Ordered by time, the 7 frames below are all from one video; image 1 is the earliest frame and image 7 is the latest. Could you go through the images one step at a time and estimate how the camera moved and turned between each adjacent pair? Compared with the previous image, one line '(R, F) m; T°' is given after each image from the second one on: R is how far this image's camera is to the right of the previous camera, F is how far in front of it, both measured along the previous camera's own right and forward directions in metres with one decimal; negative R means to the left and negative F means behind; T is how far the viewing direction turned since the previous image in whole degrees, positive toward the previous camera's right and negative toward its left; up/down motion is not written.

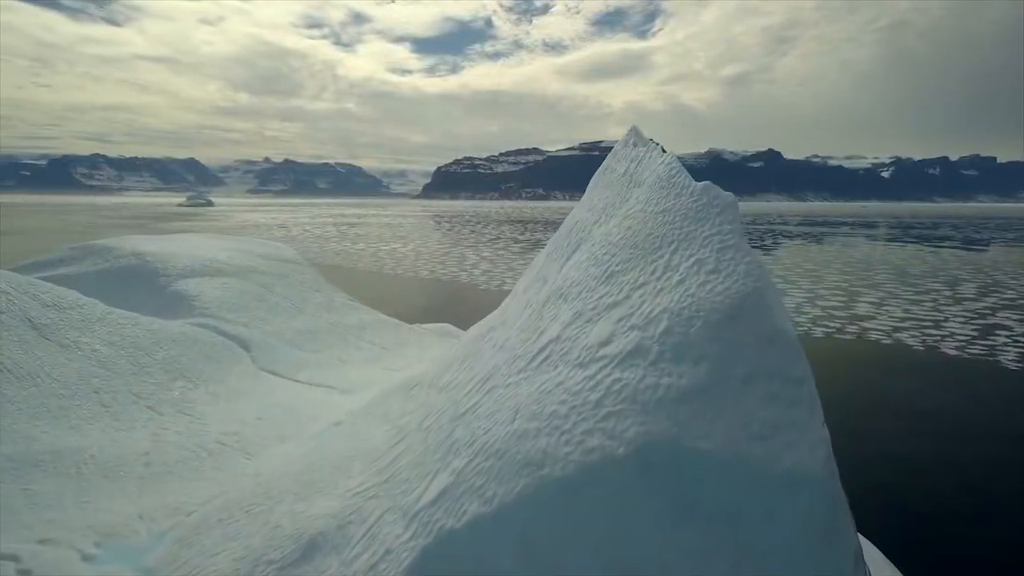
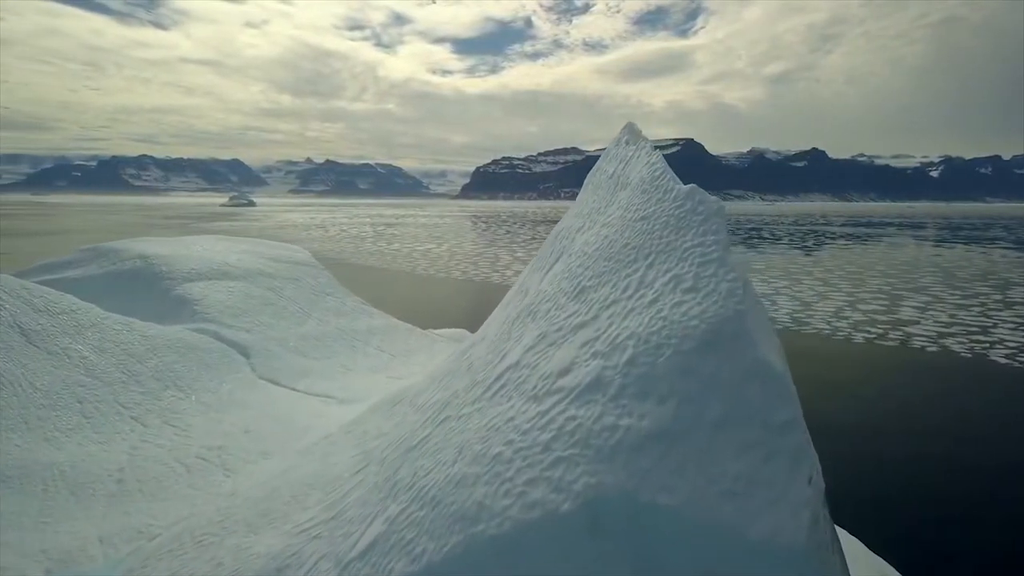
(+0.6, +0.7) m; -3°
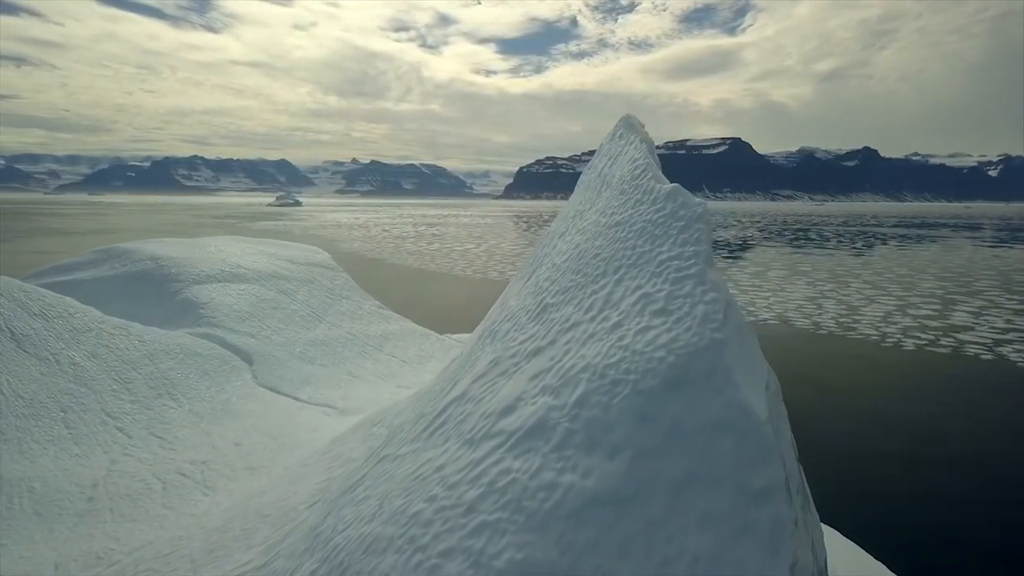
(+0.6, +0.8) m; -3°
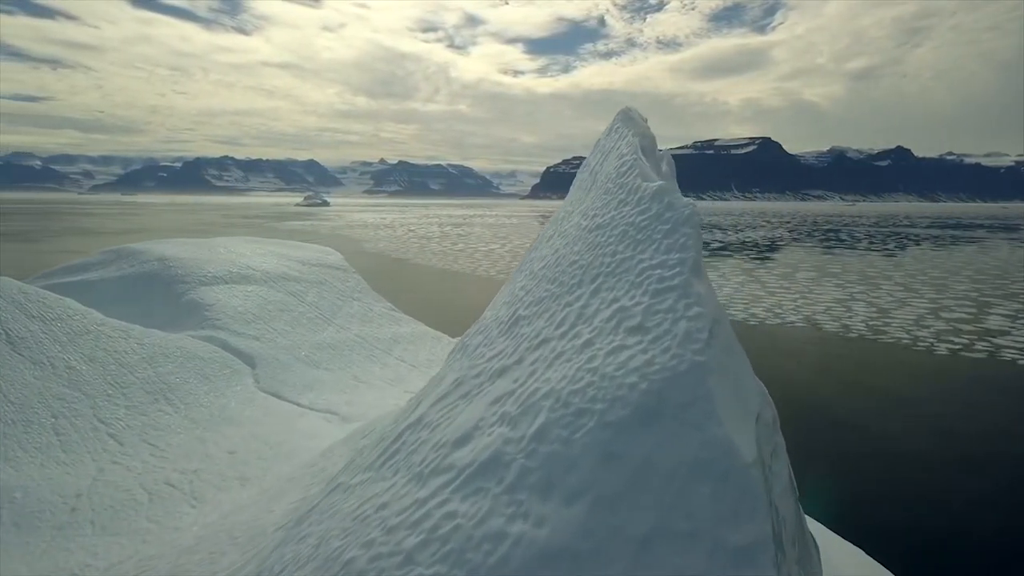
(+0.3, +0.5) m; -2°
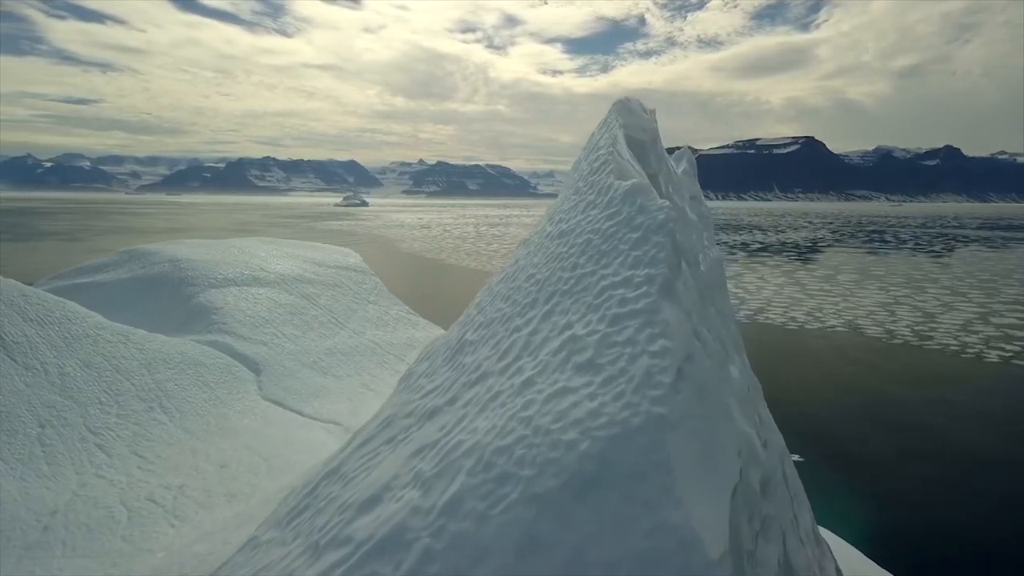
(+0.4, +0.7) m; -3°
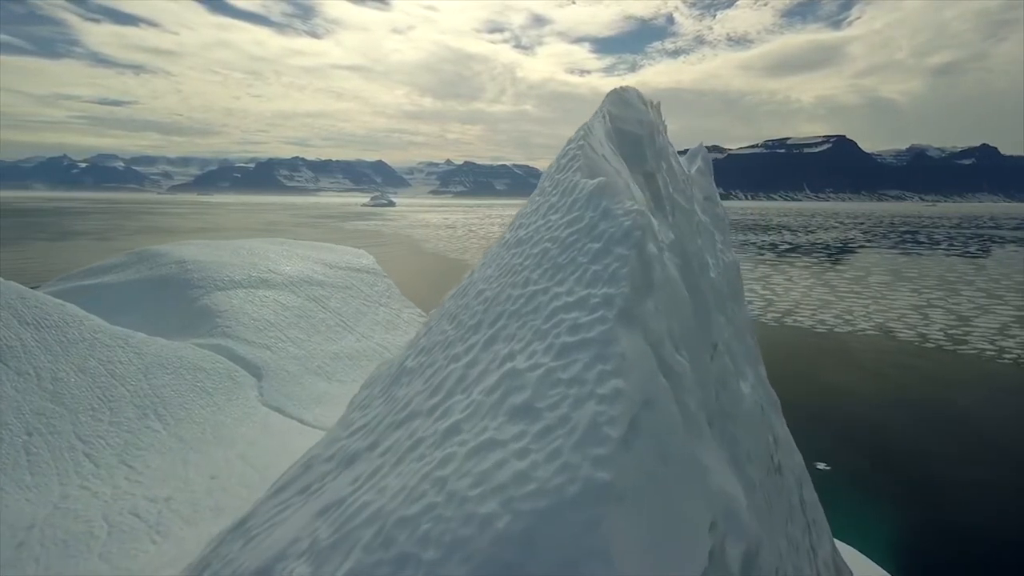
(+0.3, +0.5) m; -2°
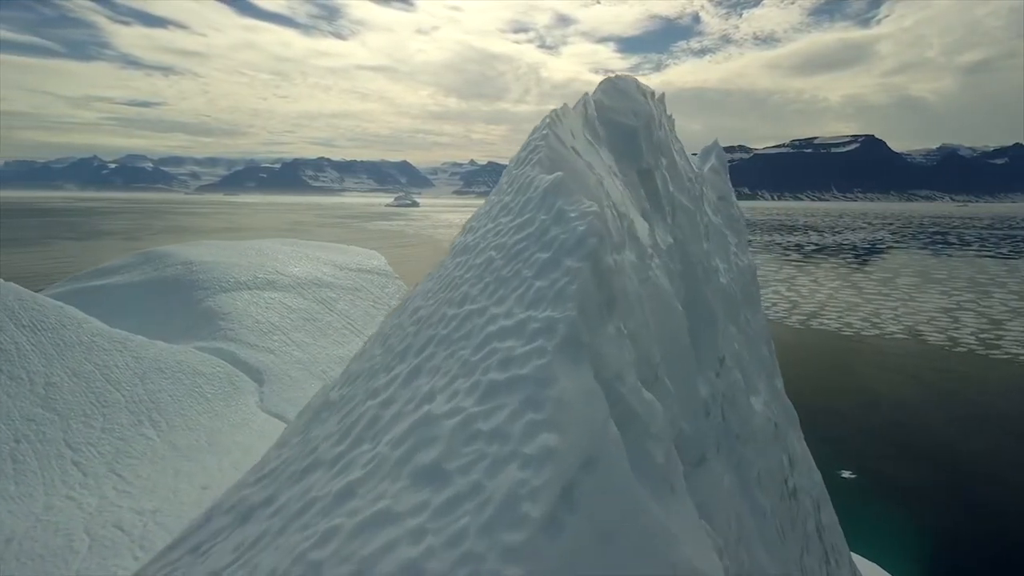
(+0.3, +0.5) m; -2°
